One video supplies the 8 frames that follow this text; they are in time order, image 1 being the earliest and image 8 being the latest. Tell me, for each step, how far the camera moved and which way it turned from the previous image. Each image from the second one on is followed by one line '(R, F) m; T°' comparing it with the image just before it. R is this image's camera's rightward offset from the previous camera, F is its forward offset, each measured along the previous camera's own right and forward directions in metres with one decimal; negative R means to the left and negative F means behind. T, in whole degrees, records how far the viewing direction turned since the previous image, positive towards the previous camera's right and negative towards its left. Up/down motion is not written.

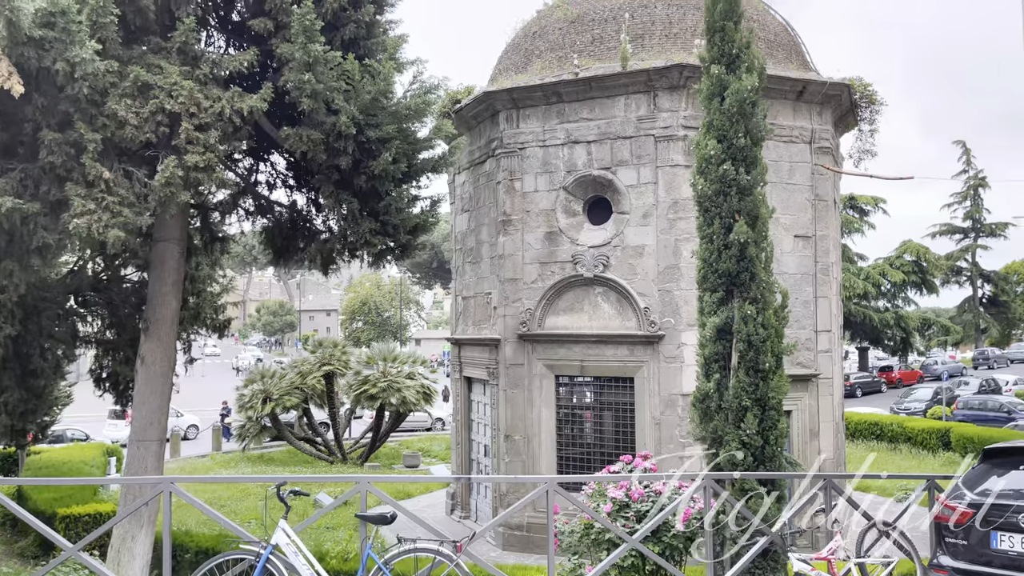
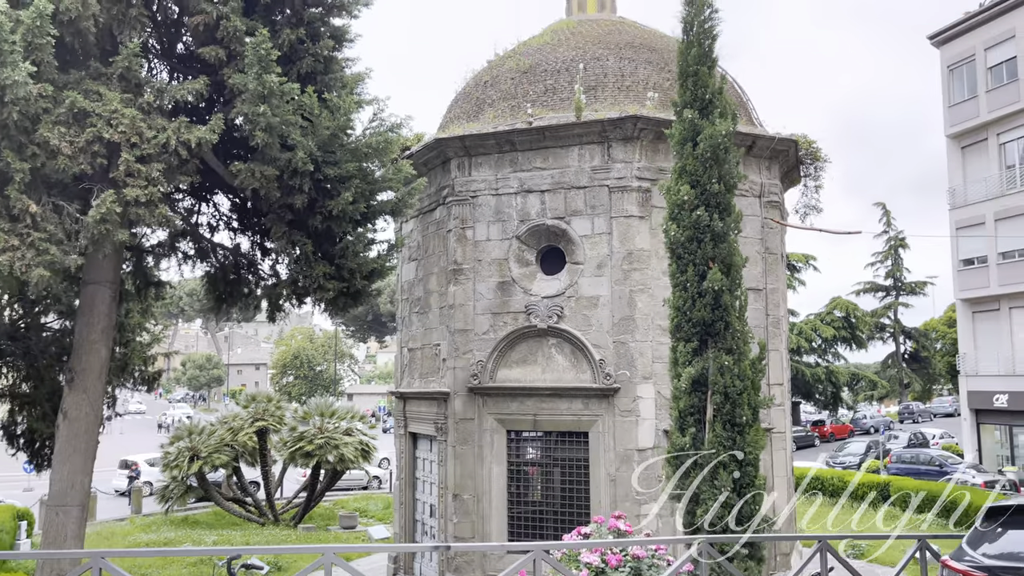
(-0.3, +0.4) m; +5°
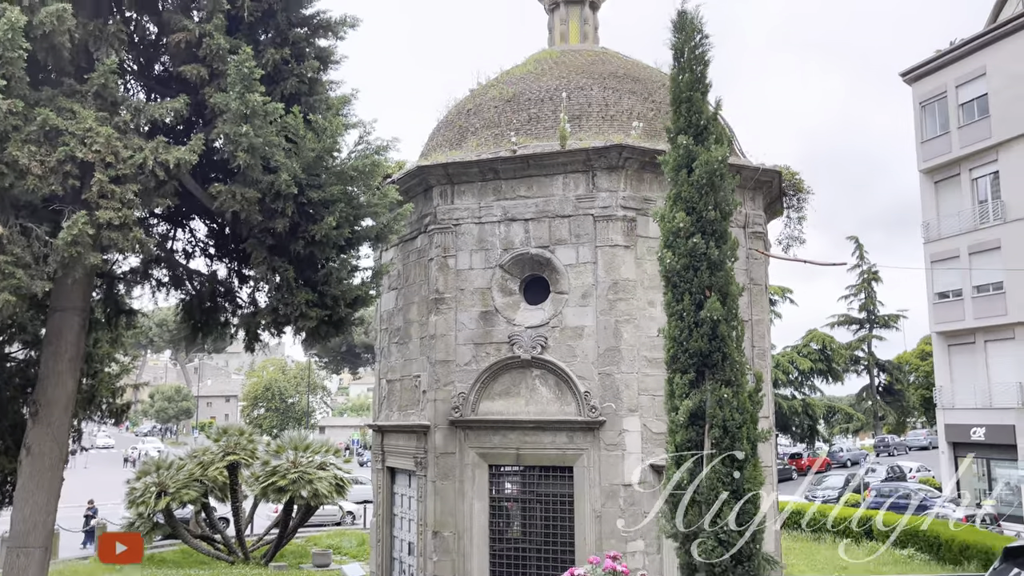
(-0.1, +0.2) m; +2°
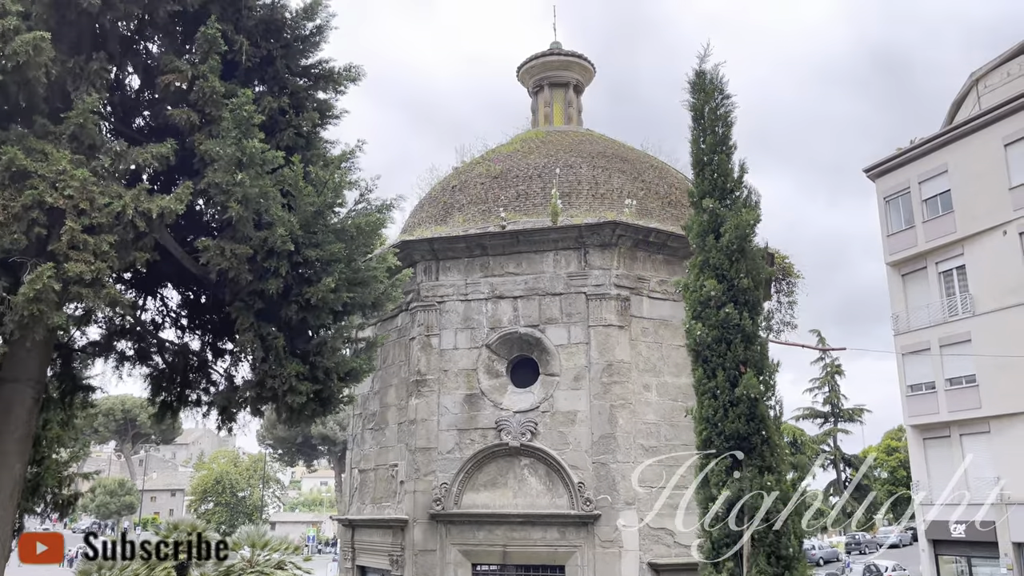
(-0.4, +0.6) m; +3°
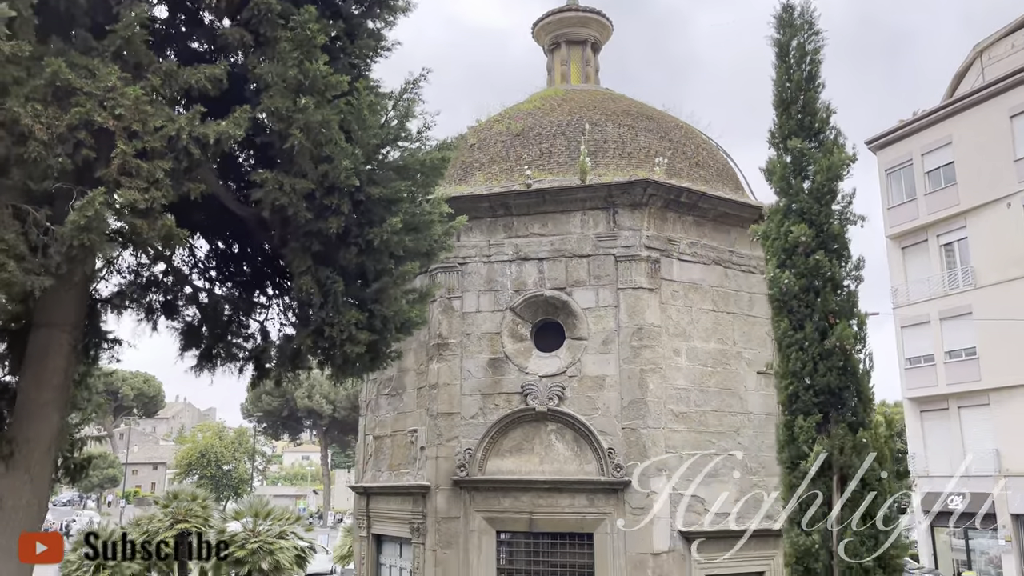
(-0.6, +0.4) m; +1°
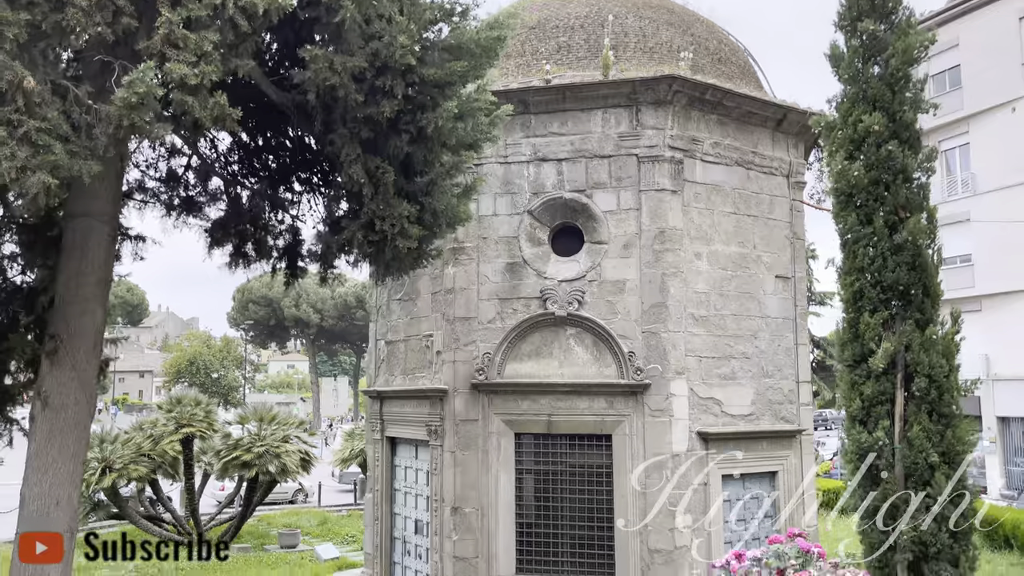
(-0.5, +0.2) m; +1°
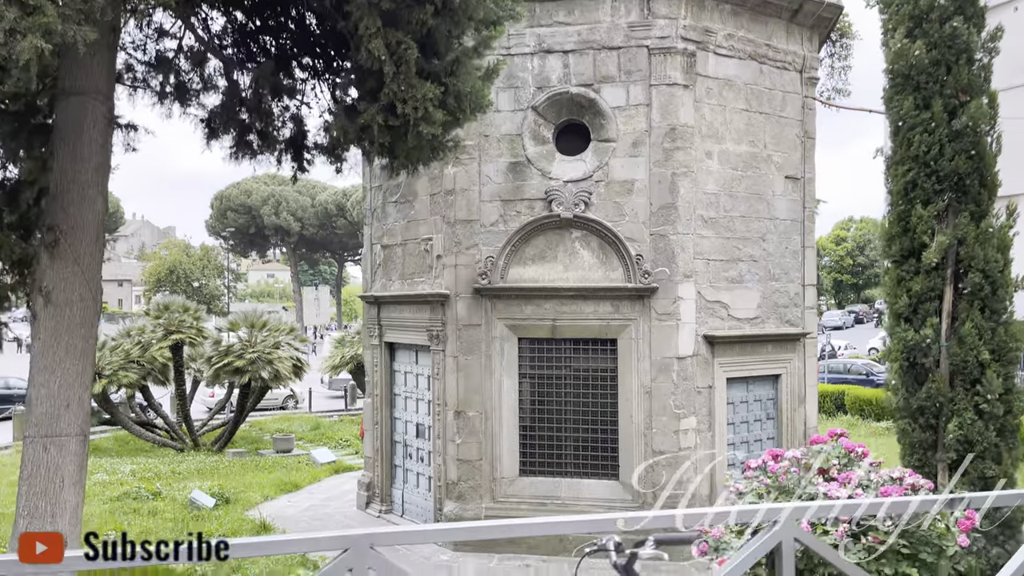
(-0.3, +0.3) m; +1°
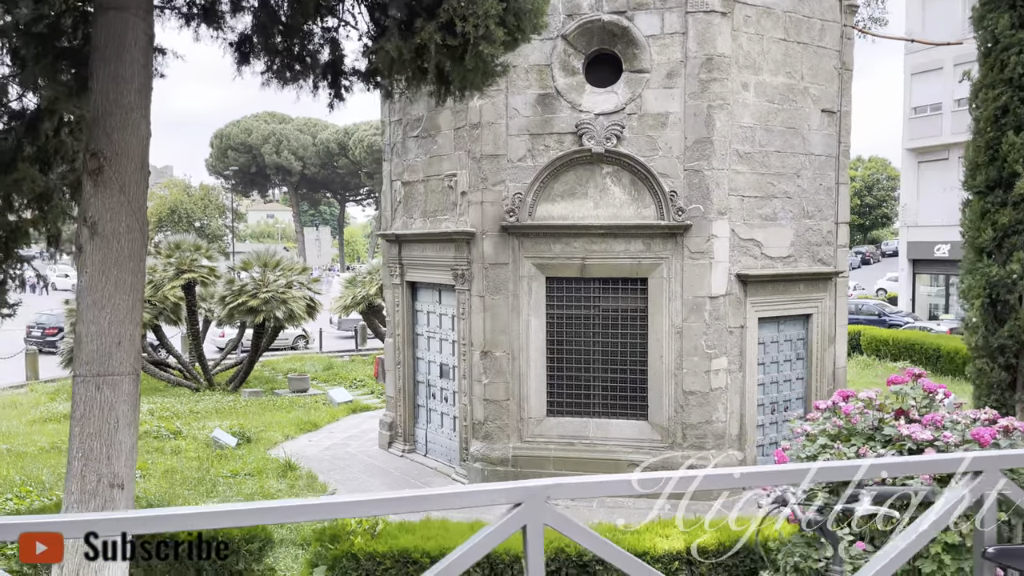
(-0.4, +0.3) m; 0°
